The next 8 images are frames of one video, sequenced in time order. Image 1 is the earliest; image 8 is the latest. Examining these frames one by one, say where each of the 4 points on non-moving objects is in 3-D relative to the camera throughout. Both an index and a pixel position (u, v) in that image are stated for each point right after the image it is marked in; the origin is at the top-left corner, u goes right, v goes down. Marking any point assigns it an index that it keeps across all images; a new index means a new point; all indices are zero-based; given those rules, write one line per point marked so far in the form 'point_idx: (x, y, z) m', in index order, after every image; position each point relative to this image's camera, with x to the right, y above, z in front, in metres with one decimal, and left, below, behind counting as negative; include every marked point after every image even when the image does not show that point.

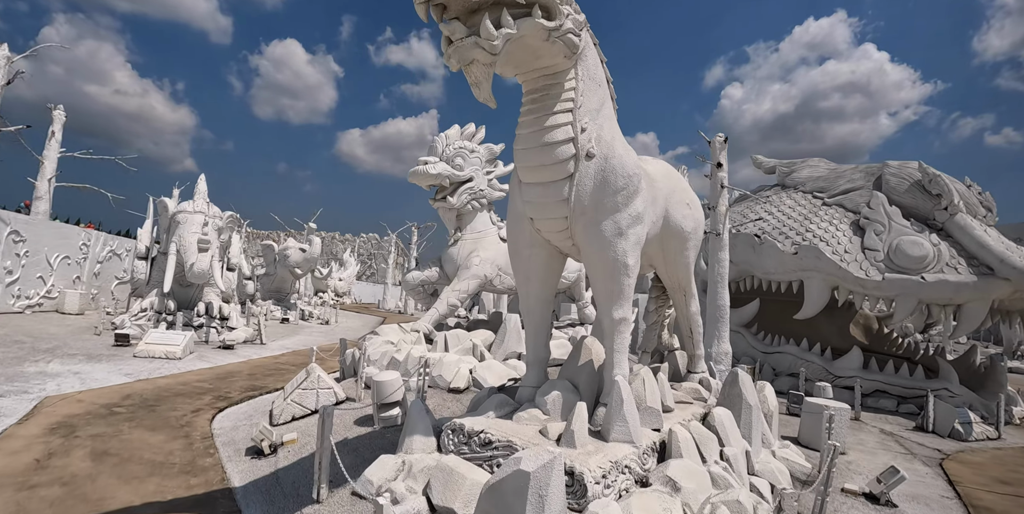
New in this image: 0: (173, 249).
0: (-5.9, +0.1, +8.0) m
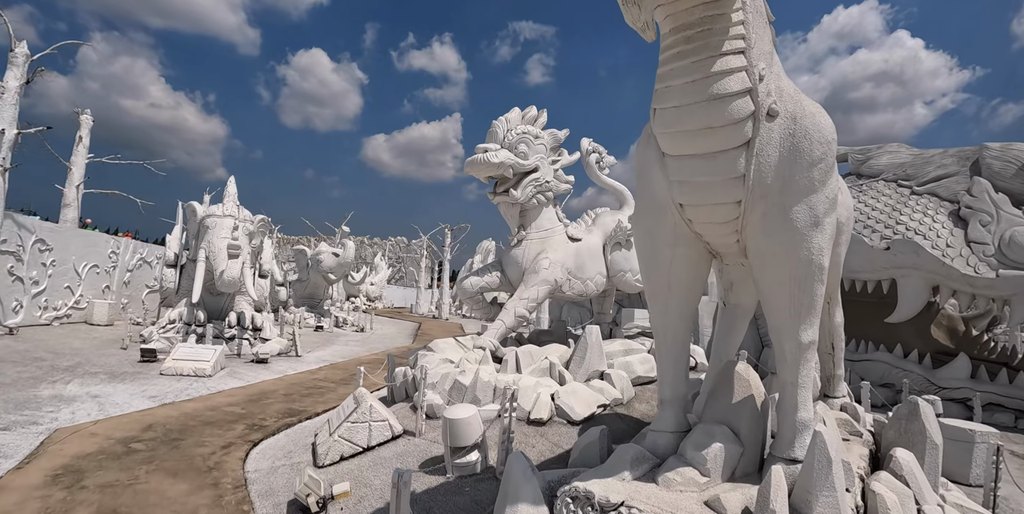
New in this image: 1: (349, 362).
0: (-4.9, 0.0, +7.3) m
1: (-2.7, -1.7, +7.6) m
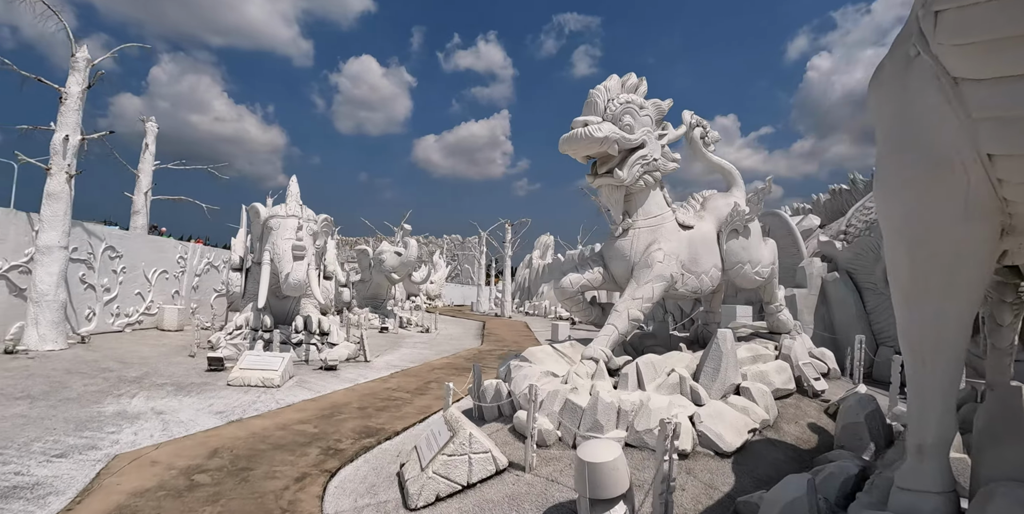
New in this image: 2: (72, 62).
0: (-3.7, 0.0, +6.9) m
1: (-1.4, -1.6, +7.0) m
2: (-6.0, +2.6, +6.3) m
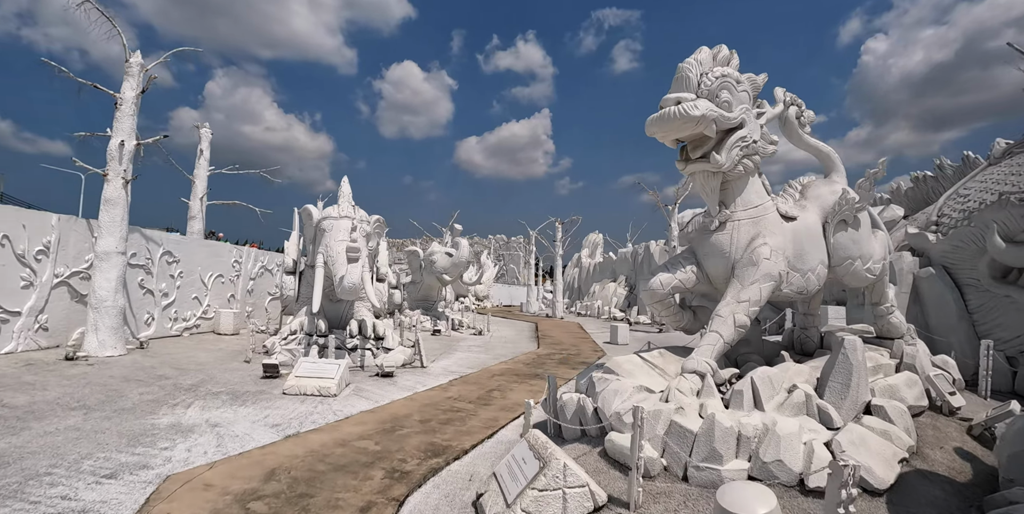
0: (-2.7, -0.1, +6.7) m
1: (-0.4, -1.6, +6.5) m
2: (-5.2, +2.6, +6.2) m
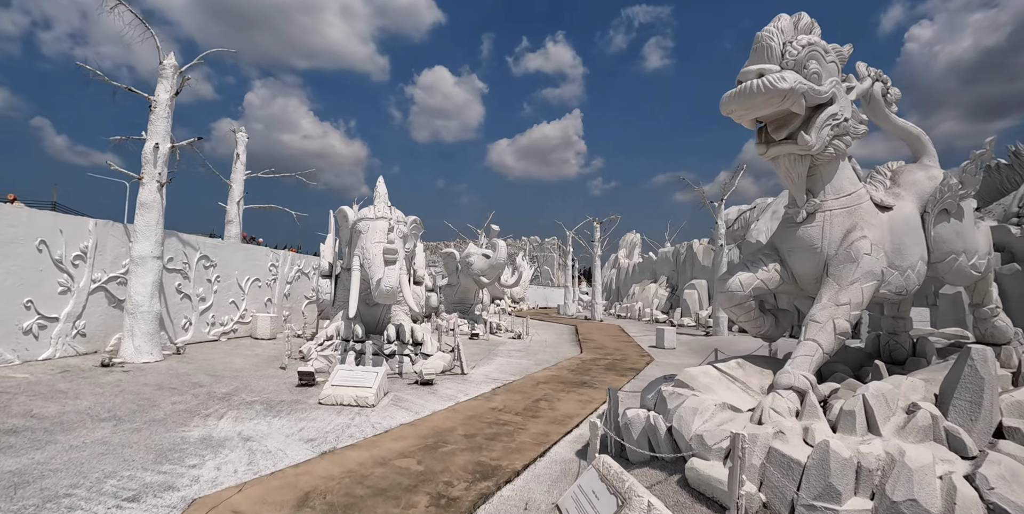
0: (-2.1, -0.1, +6.4) m
1: (+0.2, -1.6, +6.1) m
2: (-4.6, +2.5, +6.1) m
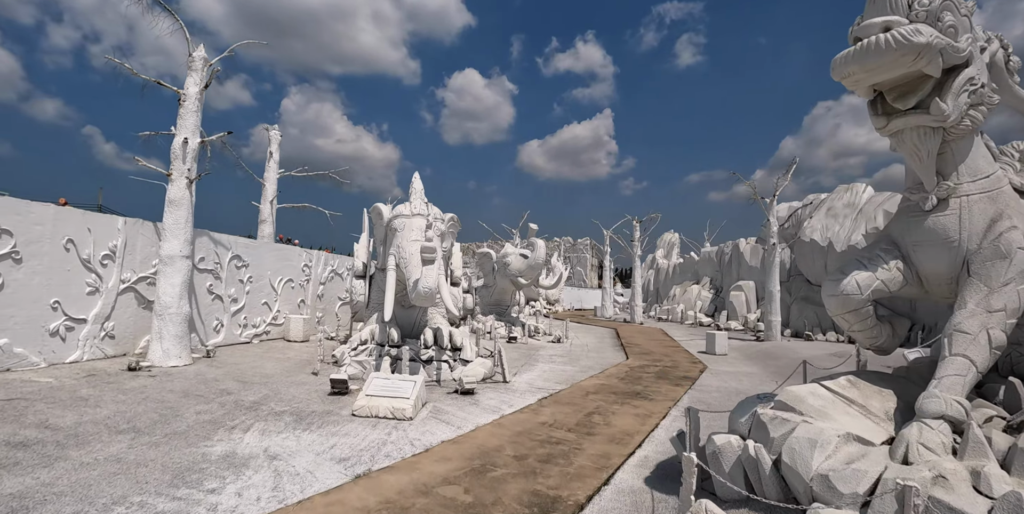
0: (-1.6, -0.1, +6.0) m
1: (+0.7, -1.6, +5.5) m
2: (-4.1, +2.5, +5.9) m
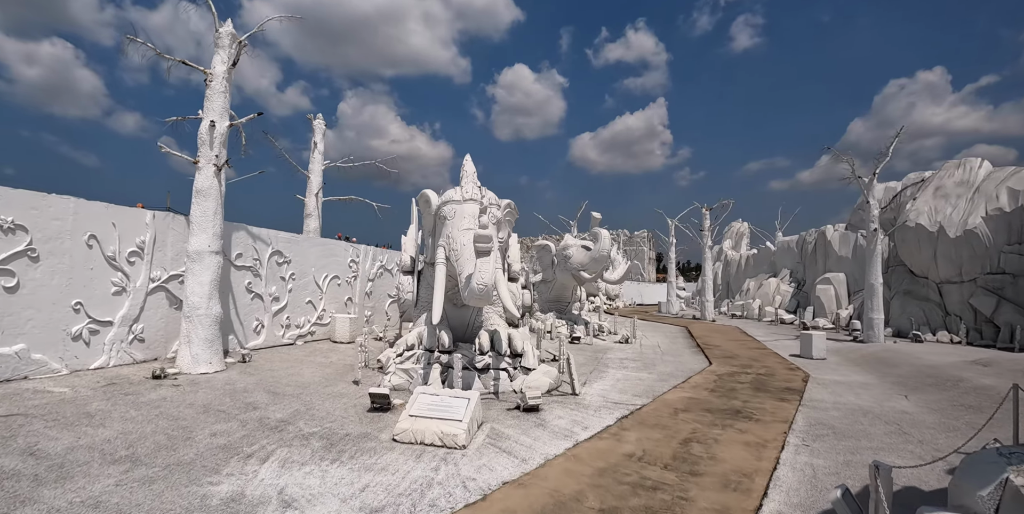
0: (-0.8, 0.0, +5.2) m
1: (+1.4, -1.5, +4.6) m
2: (-3.4, +2.6, +5.4) m
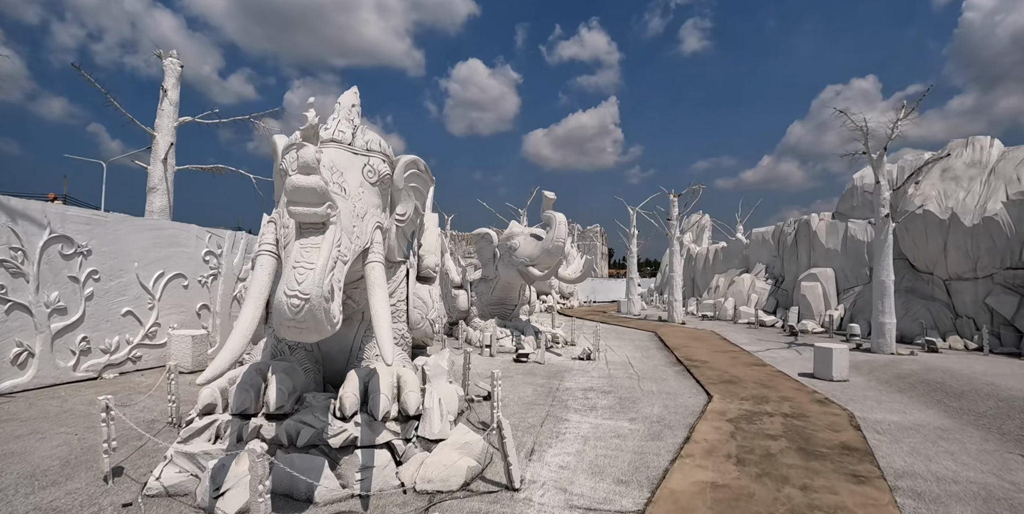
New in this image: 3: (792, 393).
0: (-1.5, +0.1, +2.8) m
1: (+0.8, -1.4, +2.3) m
2: (-4.1, +2.7, +2.7) m
3: (+3.0, -1.5, +5.1) m
